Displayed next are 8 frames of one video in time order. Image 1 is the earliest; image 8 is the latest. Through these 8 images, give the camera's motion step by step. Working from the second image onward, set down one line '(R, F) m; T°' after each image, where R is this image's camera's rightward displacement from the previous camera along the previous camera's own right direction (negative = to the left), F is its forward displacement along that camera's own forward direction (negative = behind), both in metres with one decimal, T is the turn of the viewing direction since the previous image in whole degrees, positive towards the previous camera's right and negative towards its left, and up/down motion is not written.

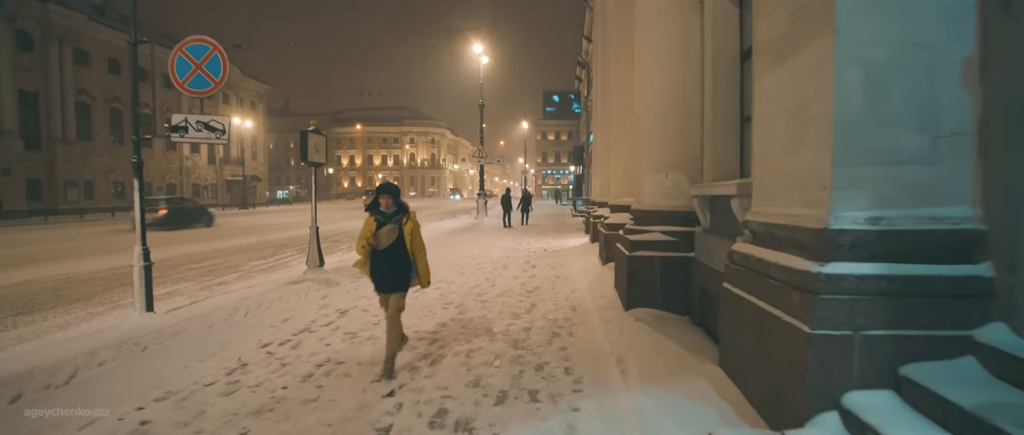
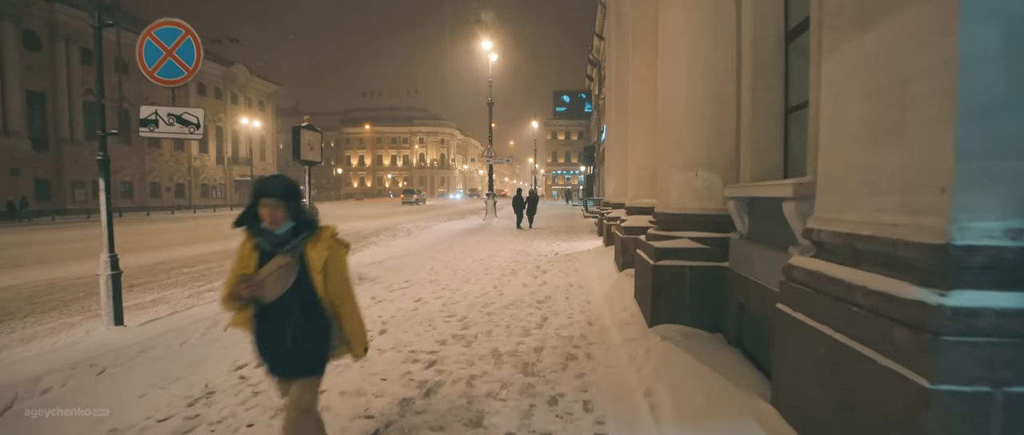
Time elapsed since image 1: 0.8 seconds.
(0.0, +0.7) m; -1°
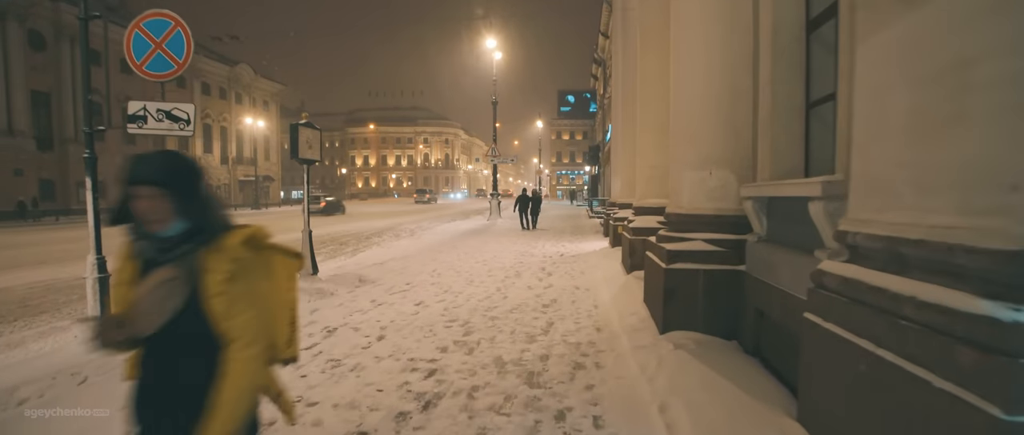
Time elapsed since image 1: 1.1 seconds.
(0.0, +0.3) m; 0°
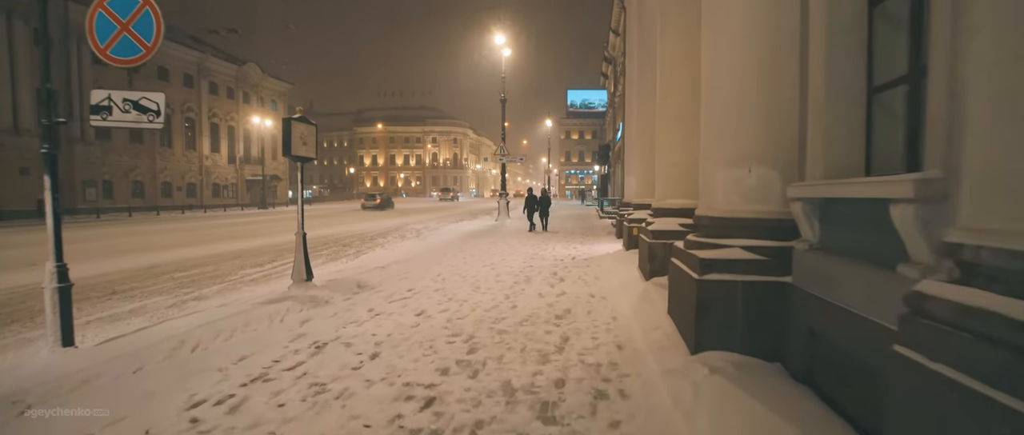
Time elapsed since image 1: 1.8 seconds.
(0.0, +0.6) m; -1°
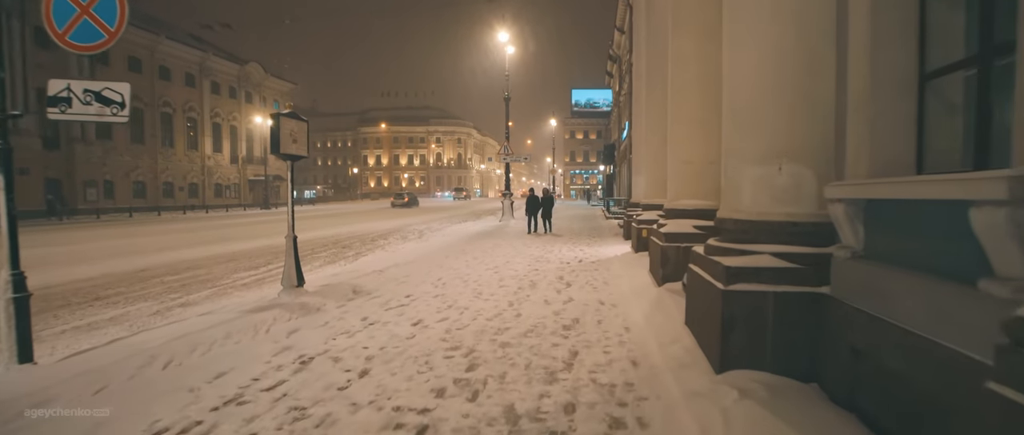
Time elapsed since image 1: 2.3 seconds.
(0.0, +0.5) m; 0°
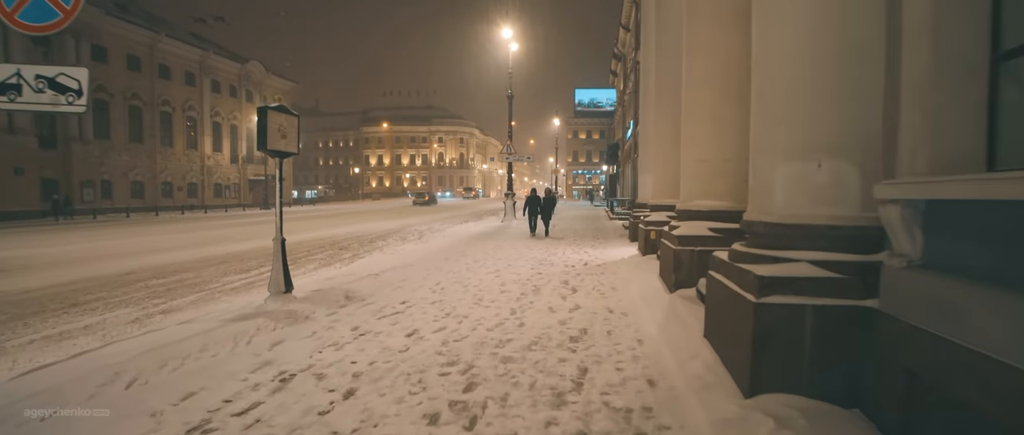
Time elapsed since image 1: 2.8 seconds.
(0.0, +0.5) m; 0°
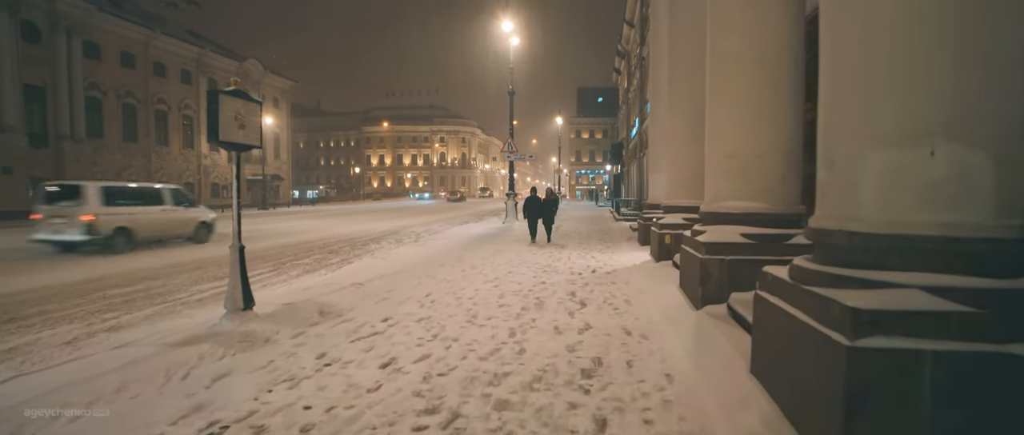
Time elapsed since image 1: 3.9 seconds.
(0.0, +1.0) m; 0°
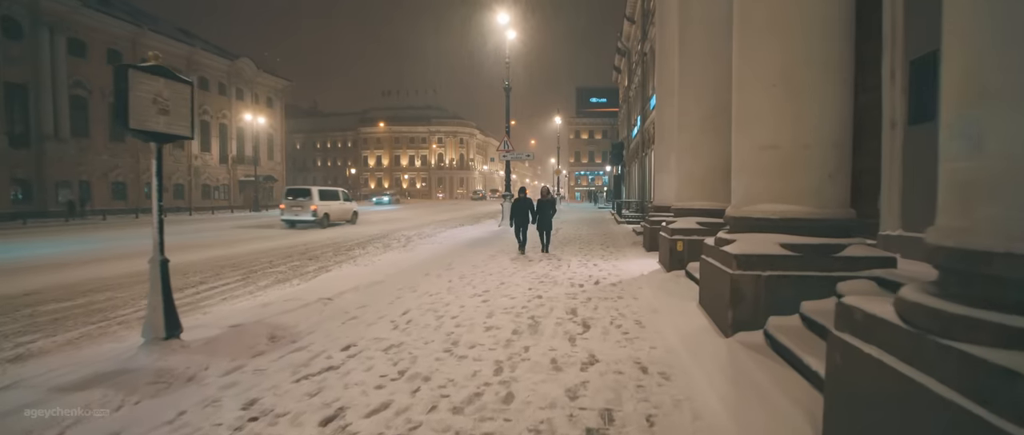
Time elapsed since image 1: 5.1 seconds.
(+0.1, +1.1) m; 0°
